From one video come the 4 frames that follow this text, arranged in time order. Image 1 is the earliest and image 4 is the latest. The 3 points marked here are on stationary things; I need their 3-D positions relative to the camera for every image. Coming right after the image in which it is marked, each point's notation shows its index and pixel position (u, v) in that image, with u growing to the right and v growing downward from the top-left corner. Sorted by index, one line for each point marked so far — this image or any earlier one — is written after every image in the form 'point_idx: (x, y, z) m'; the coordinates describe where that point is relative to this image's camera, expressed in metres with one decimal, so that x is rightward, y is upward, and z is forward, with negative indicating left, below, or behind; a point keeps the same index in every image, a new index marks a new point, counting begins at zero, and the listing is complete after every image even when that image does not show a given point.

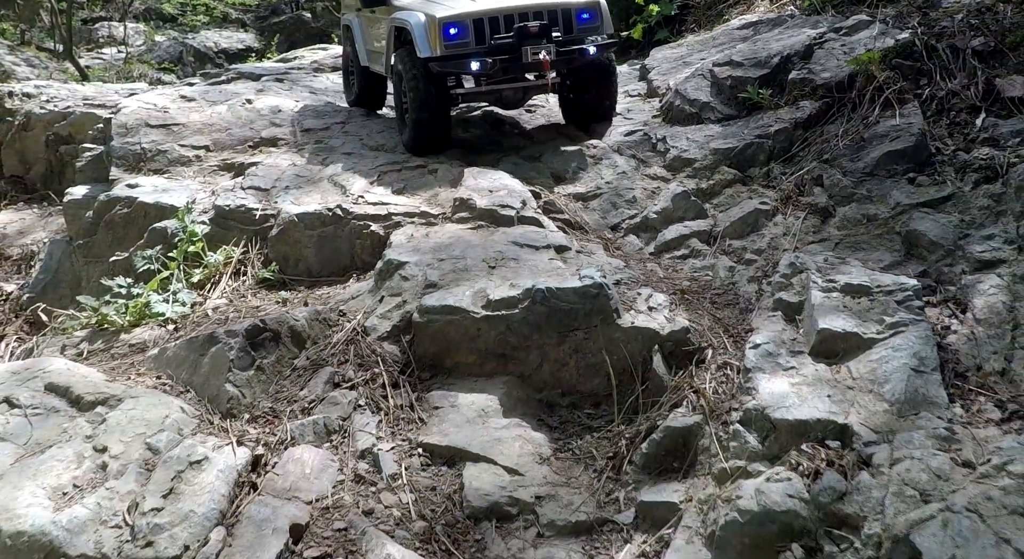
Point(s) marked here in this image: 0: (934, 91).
0: (+2.8, +1.2, +6.1) m
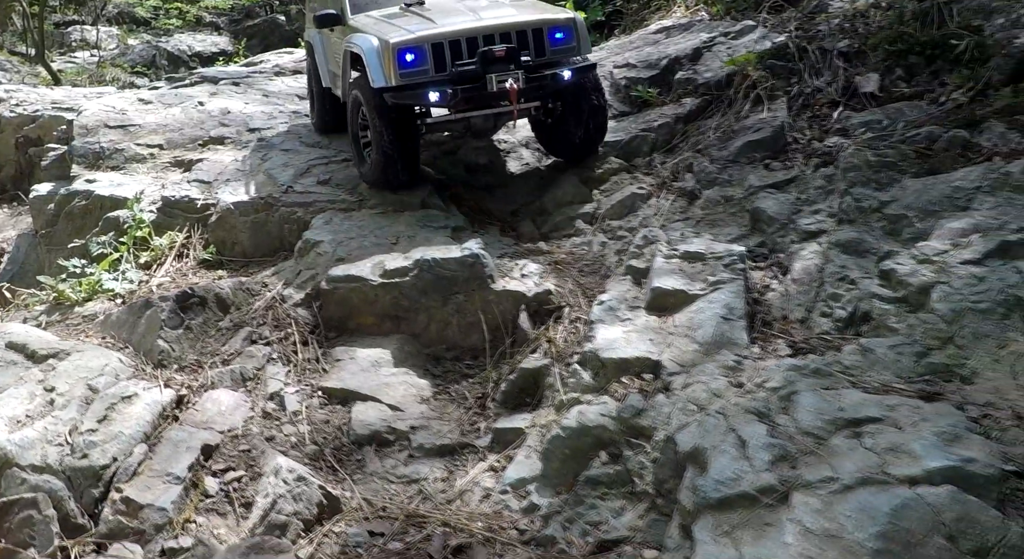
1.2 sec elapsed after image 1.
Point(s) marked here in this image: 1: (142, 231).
0: (+2.1, +1.4, +6.9) m
1: (-2.6, +0.3, +6.7) m
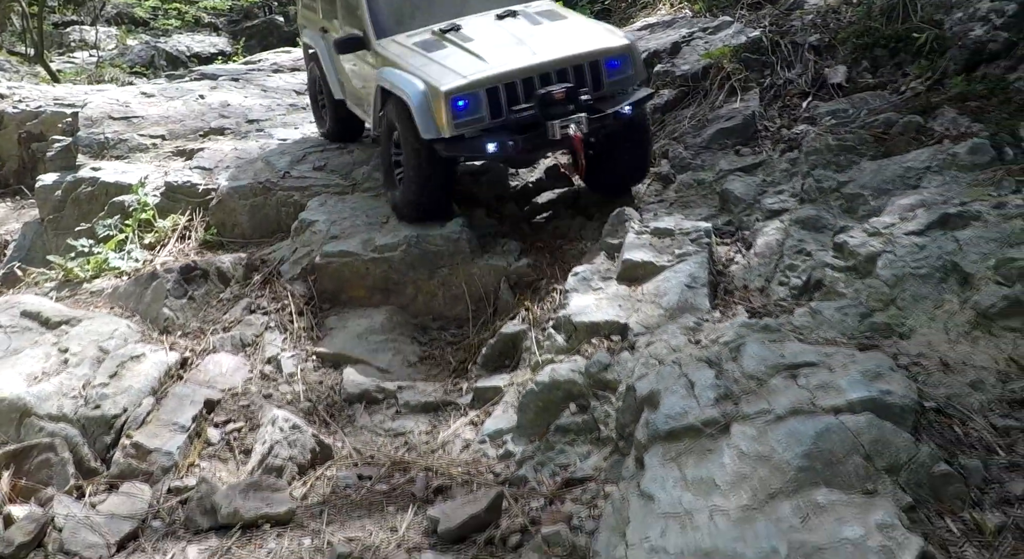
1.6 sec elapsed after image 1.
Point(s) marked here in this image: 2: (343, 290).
0: (+2.0, +1.5, +7.3) m
1: (-2.7, +0.5, +7.0) m
2: (-1.0, -0.1, +5.5) m
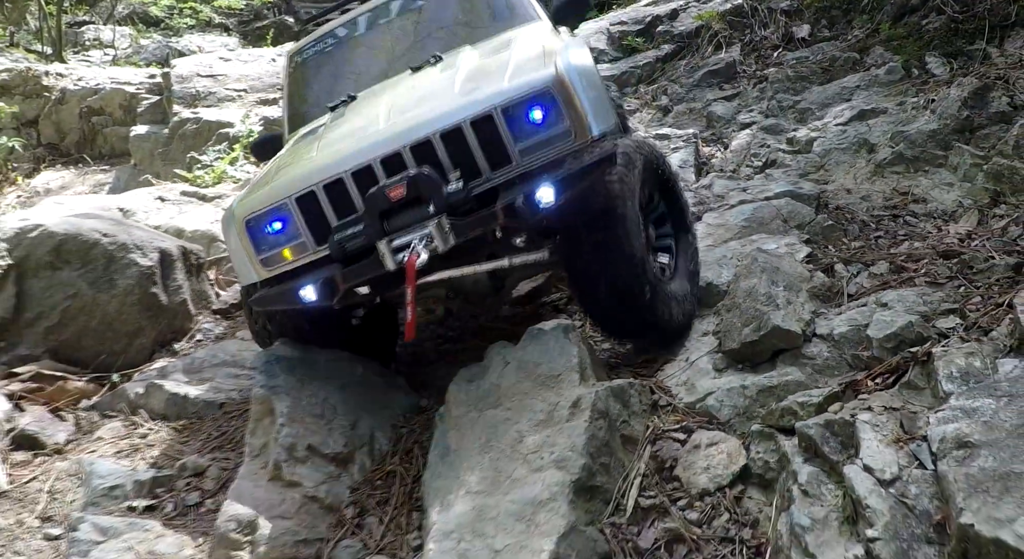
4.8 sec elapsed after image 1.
0: (+2.3, +2.4, +9.1) m
1: (-2.5, +1.3, +8.8) m
2: (-0.7, +0.8, +7.2) m
